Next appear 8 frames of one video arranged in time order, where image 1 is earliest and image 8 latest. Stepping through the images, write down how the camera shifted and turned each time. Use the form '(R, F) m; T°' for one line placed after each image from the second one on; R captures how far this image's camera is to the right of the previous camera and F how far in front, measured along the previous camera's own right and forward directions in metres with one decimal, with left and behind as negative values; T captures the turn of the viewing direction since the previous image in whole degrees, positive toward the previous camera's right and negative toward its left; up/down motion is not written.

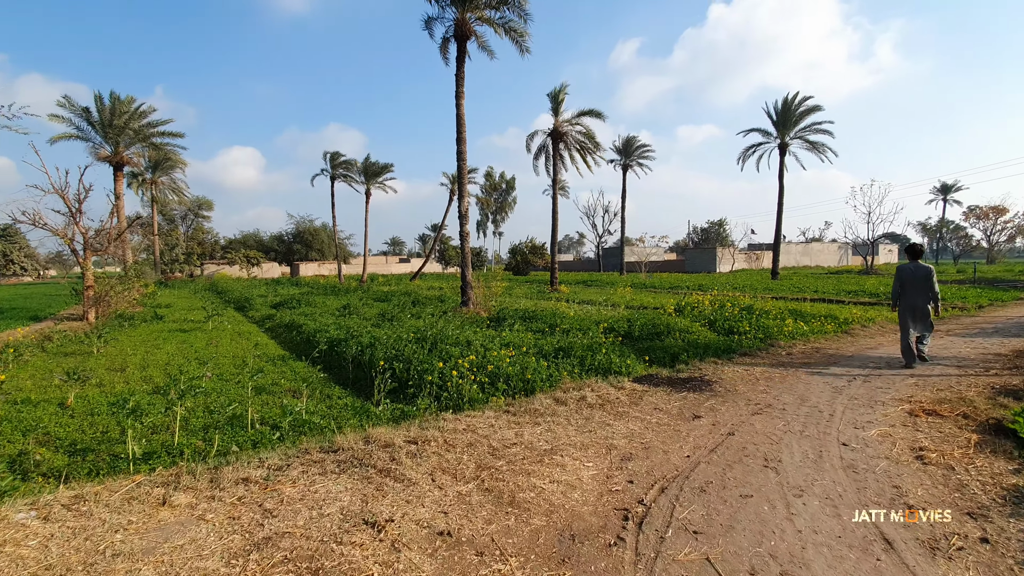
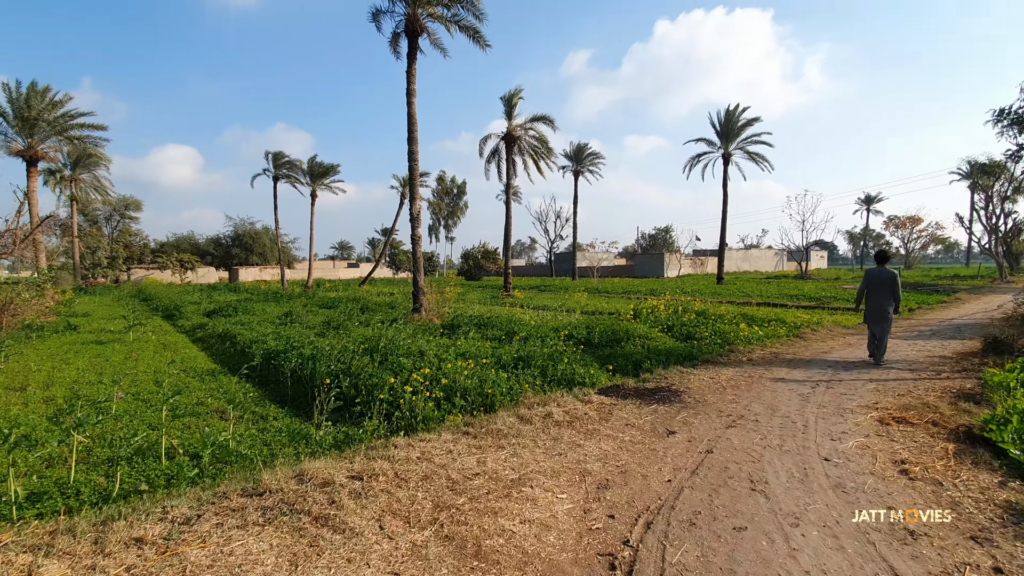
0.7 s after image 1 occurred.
(-0.1, +0.5) m; +6°
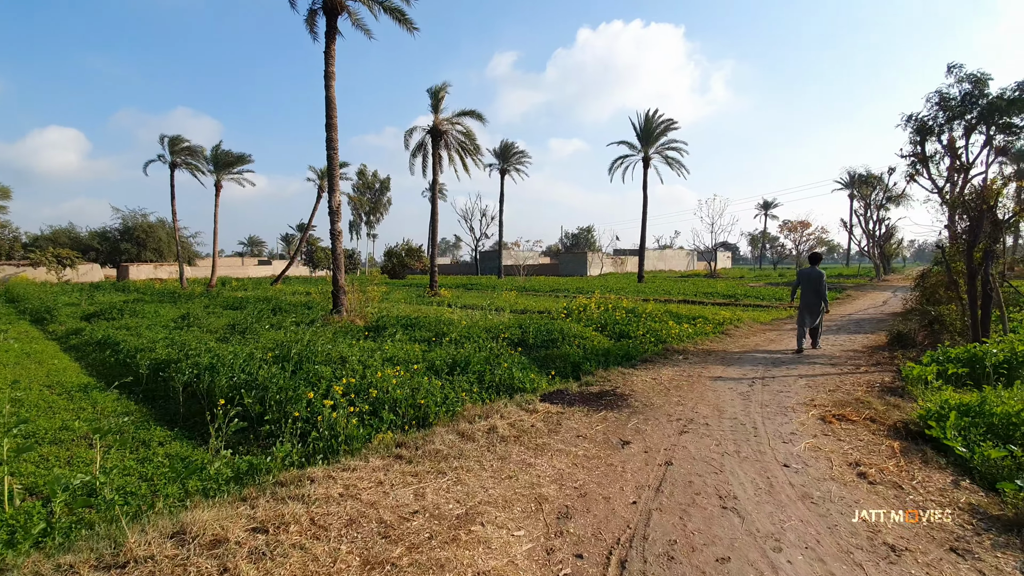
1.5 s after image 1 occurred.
(-0.1, +0.5) m; +9°
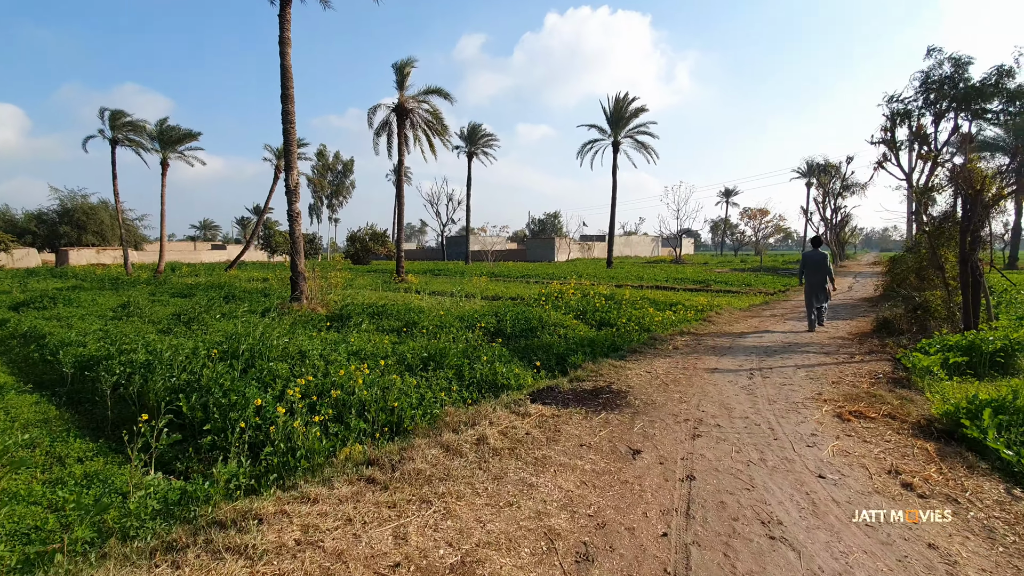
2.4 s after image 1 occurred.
(-0.2, +0.6) m; +4°
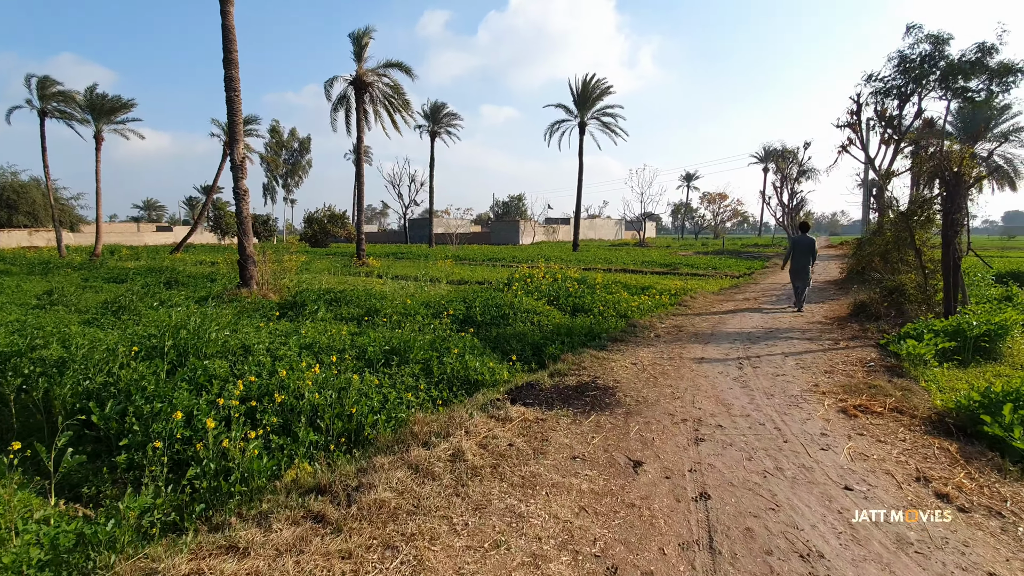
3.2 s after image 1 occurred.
(-0.1, +0.6) m; +4°
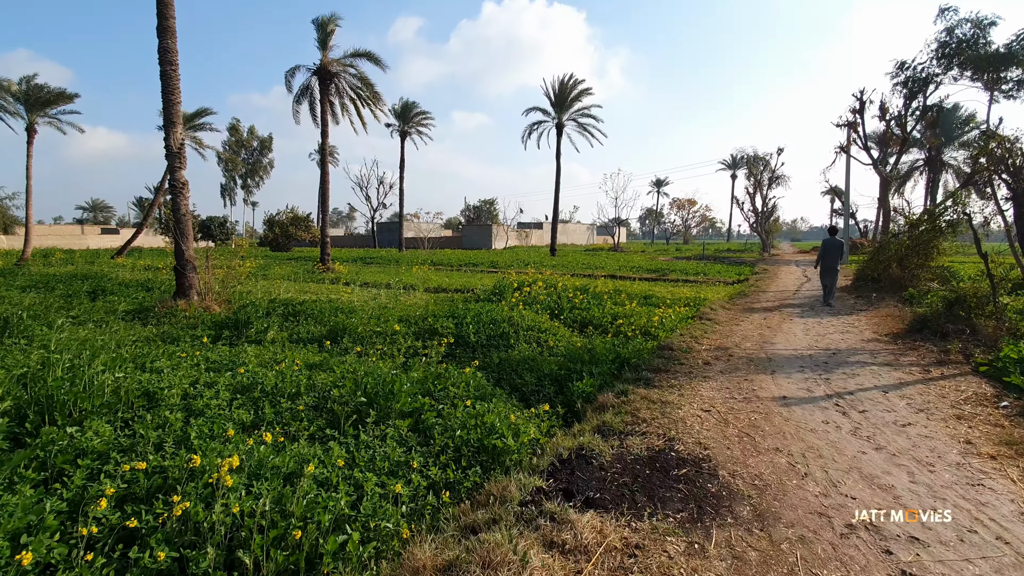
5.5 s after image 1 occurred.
(-0.4, +1.6) m; +4°
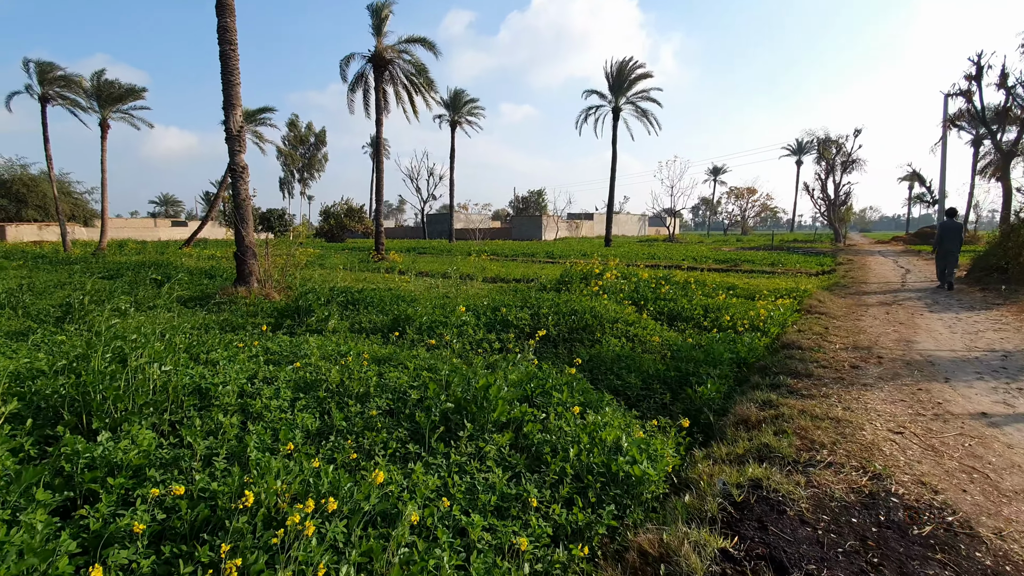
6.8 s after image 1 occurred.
(-0.5, +0.8) m; -5°
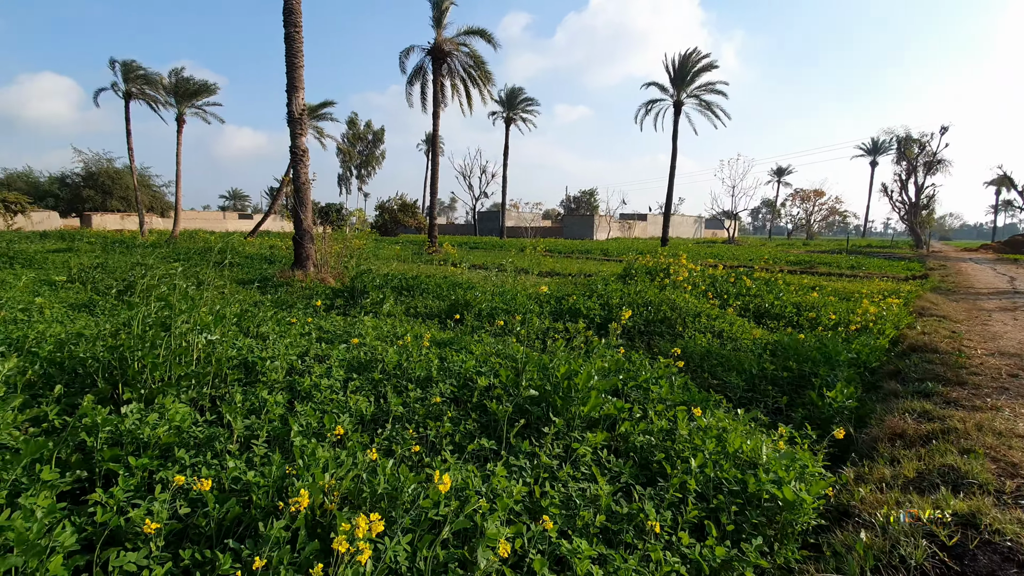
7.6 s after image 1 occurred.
(-0.2, +0.5) m; -5°
